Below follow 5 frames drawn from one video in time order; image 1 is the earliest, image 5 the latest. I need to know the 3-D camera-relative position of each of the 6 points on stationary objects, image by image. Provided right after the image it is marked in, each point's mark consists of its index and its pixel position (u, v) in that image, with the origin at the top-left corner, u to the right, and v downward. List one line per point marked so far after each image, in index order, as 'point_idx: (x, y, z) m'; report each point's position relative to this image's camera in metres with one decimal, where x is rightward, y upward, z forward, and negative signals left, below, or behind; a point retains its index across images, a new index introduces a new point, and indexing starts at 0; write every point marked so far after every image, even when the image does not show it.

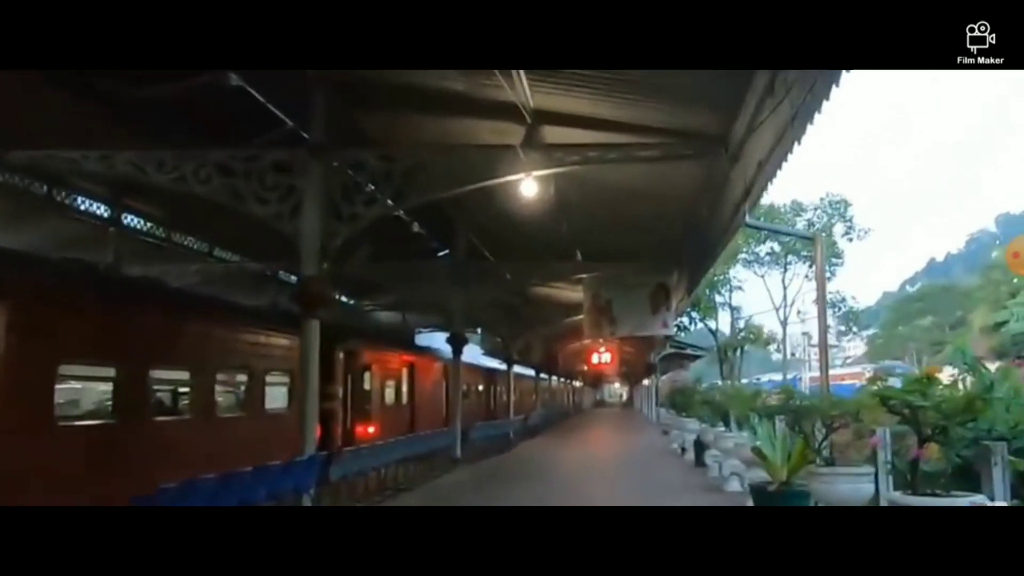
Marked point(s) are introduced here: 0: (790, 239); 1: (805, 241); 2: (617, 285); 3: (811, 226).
0: (+1.3, +0.2, +4.0) m
1: (+1.3, +0.2, +4.0) m
2: (+0.5, 0.0, +4.4) m
3: (+1.3, +0.3, +4.0) m
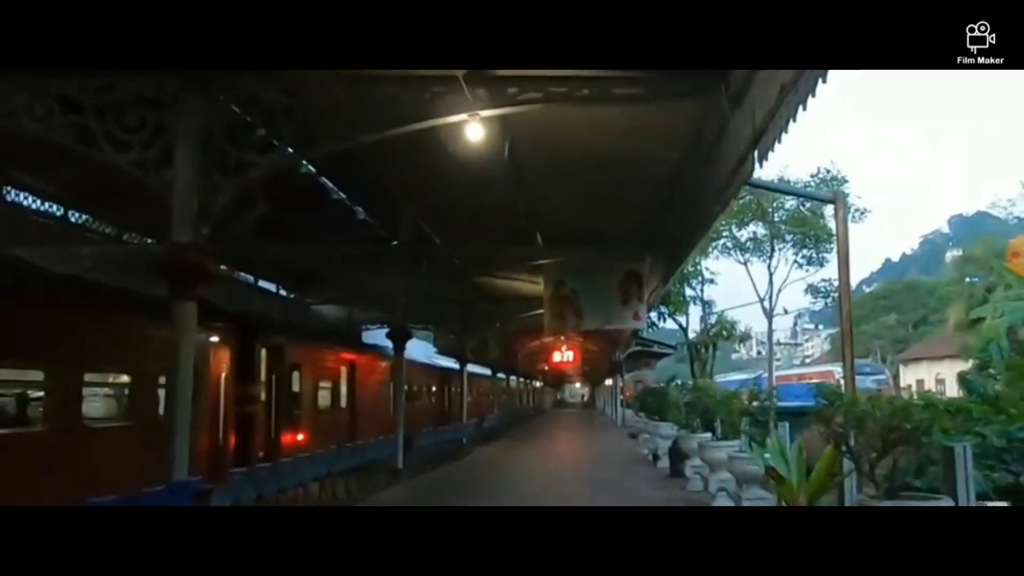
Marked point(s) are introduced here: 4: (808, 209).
0: (+1.1, +0.3, +3.5) m
1: (+1.1, +0.3, +3.5) m
2: (+0.3, +0.1, +4.0) m
3: (+1.2, +0.3, +3.5) m
4: (+1.2, +0.3, +3.5) m
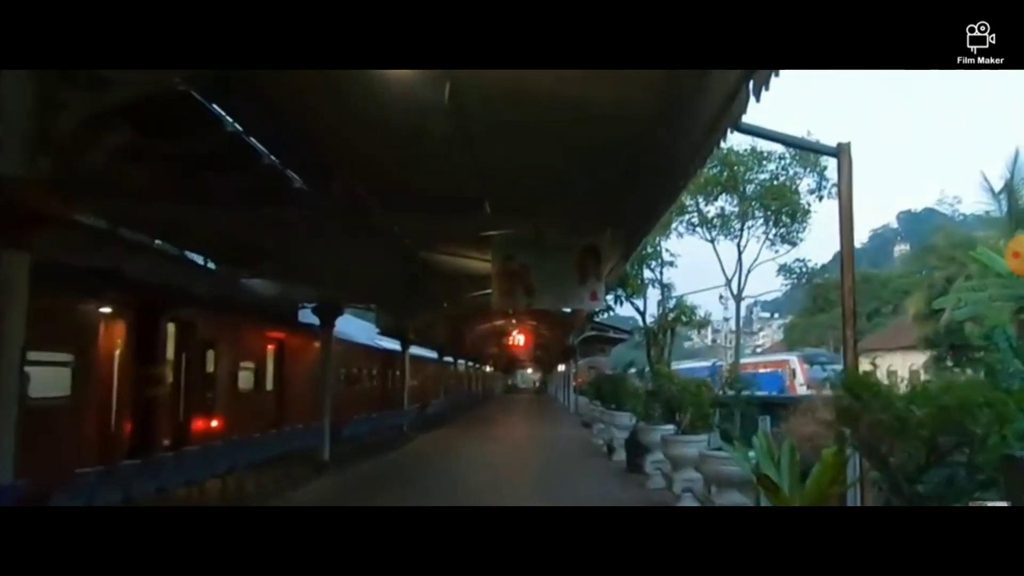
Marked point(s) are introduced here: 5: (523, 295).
0: (+0.9, +0.3, +3.2) m
1: (+0.9, +0.3, +3.2) m
2: (+0.1, +0.2, +3.6) m
3: (+1.0, +0.4, +3.2) m
4: (+1.0, +0.4, +3.2) m
5: (0.0, 0.0, +3.5) m
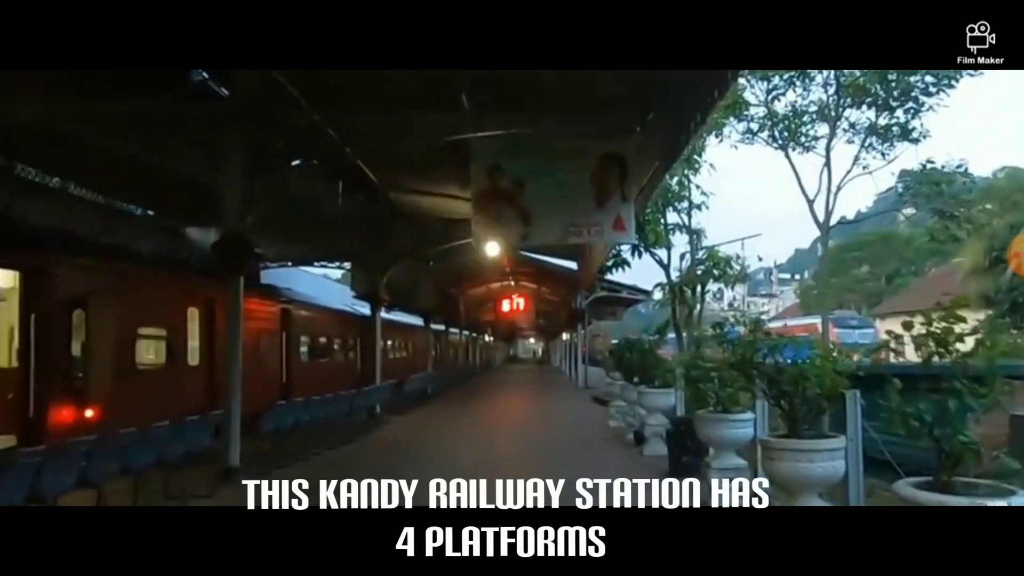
0: (+0.8, +0.5, +2.3) m
1: (+0.9, +0.5, +2.3) m
2: (+0.1, +0.4, +2.7) m
3: (+0.9, +0.6, +2.3) m
4: (+0.9, +0.6, +2.2) m
5: (0.0, +0.2, +2.5) m
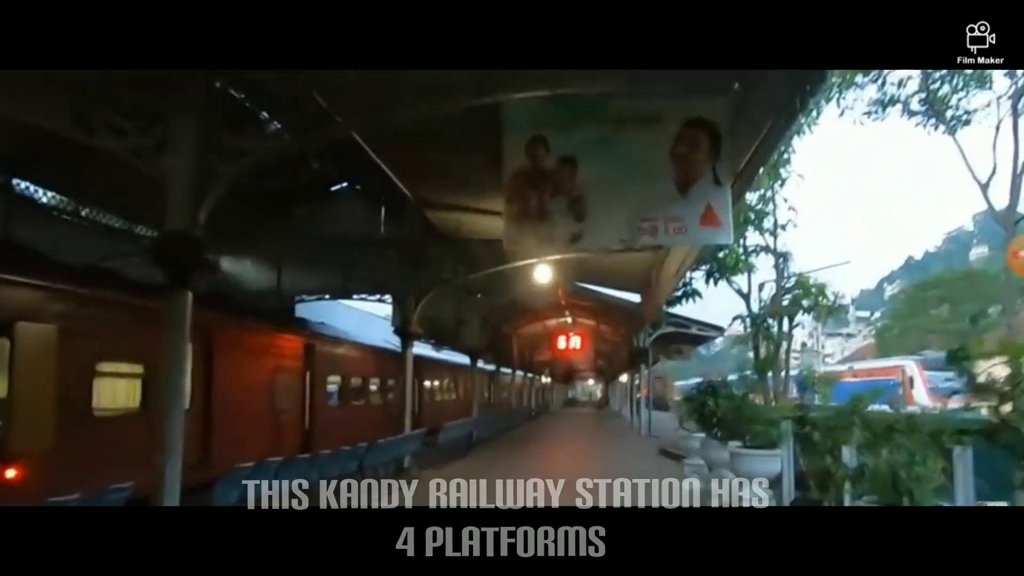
0: (+0.9, +0.5, +1.7) m
1: (+1.0, +0.5, +1.7) m
2: (+0.2, +0.3, +2.1) m
3: (+1.0, +0.5, +1.6) m
4: (+1.0, +0.5, +1.6) m
5: (+0.1, +0.1, +1.9) m
